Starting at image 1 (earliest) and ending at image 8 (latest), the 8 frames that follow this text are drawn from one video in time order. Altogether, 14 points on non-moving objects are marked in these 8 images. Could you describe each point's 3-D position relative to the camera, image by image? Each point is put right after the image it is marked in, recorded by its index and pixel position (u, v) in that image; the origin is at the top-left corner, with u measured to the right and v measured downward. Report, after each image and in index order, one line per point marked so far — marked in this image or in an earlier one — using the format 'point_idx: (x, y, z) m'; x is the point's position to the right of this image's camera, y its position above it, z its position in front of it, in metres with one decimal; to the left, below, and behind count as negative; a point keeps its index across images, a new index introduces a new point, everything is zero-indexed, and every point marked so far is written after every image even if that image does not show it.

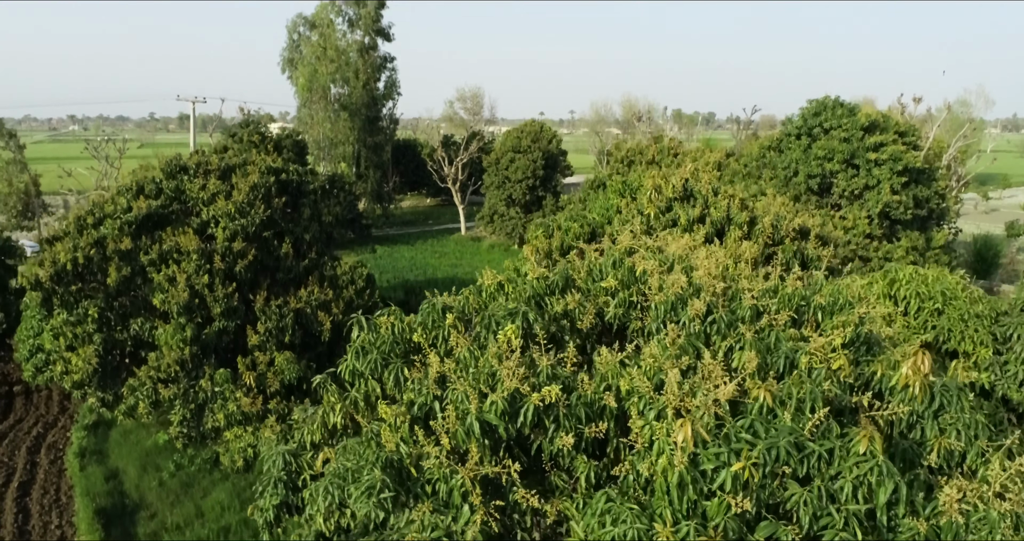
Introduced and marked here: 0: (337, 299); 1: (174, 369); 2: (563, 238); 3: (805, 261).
0: (-2.7, -0.4, +9.5) m
1: (-4.6, -1.3, +8.4) m
2: (+0.7, +0.4, +8.1) m
3: (+3.5, +0.1, +7.5) m
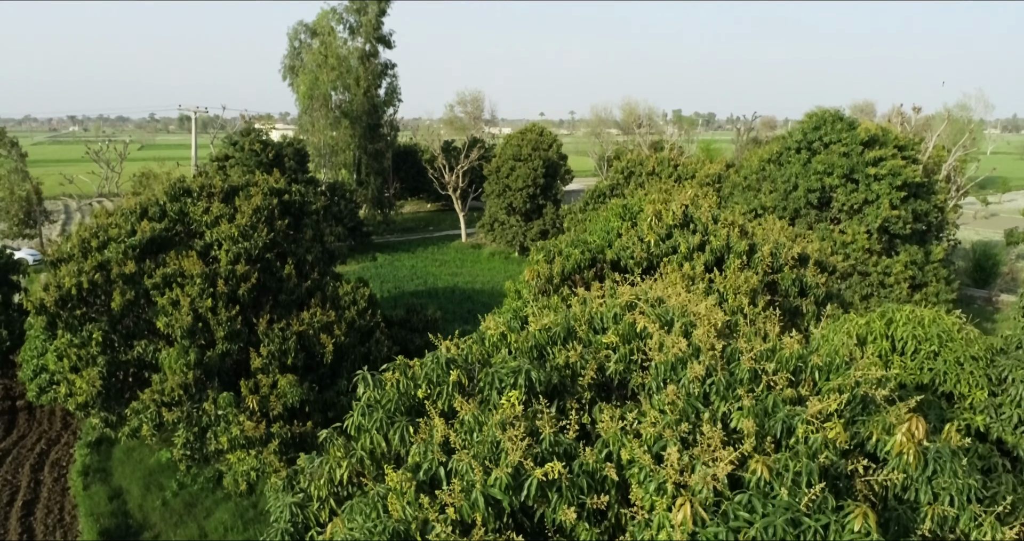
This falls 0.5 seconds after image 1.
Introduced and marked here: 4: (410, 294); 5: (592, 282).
0: (-2.7, -0.8, +9.6) m
1: (-4.5, -1.7, +8.4) m
2: (+0.7, +0.1, +8.2) m
3: (+3.6, -0.2, +7.6) m
4: (-3.3, -0.8, +19.8) m
5: (+1.0, -0.2, +7.9) m
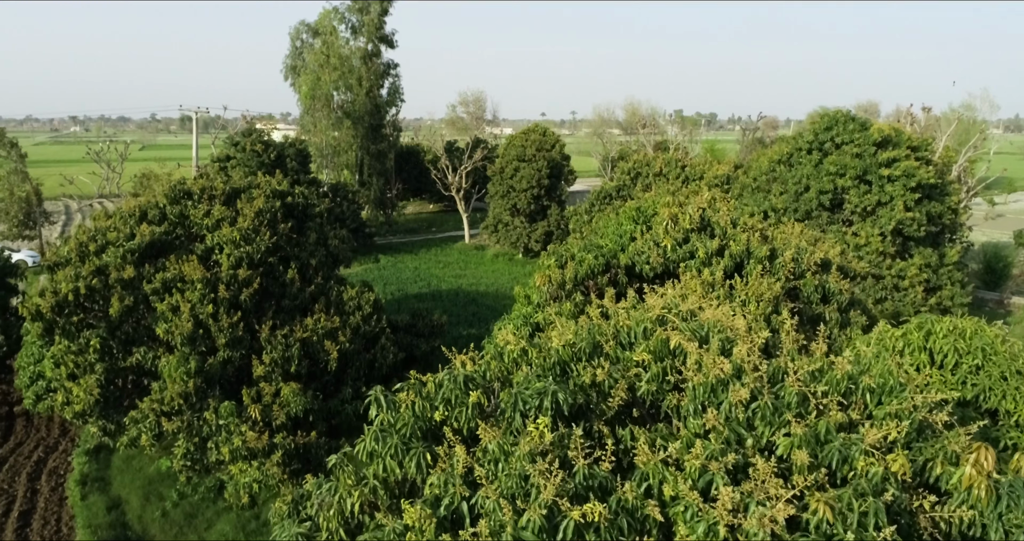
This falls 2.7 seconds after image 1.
0: (-2.5, -0.8, +9.3) m
1: (-4.4, -1.7, +8.2) m
2: (+0.8, 0.0, +7.9) m
3: (+3.7, -0.3, +7.3) m
4: (-3.1, -0.8, +19.6) m
5: (+1.2, -0.2, +7.6) m
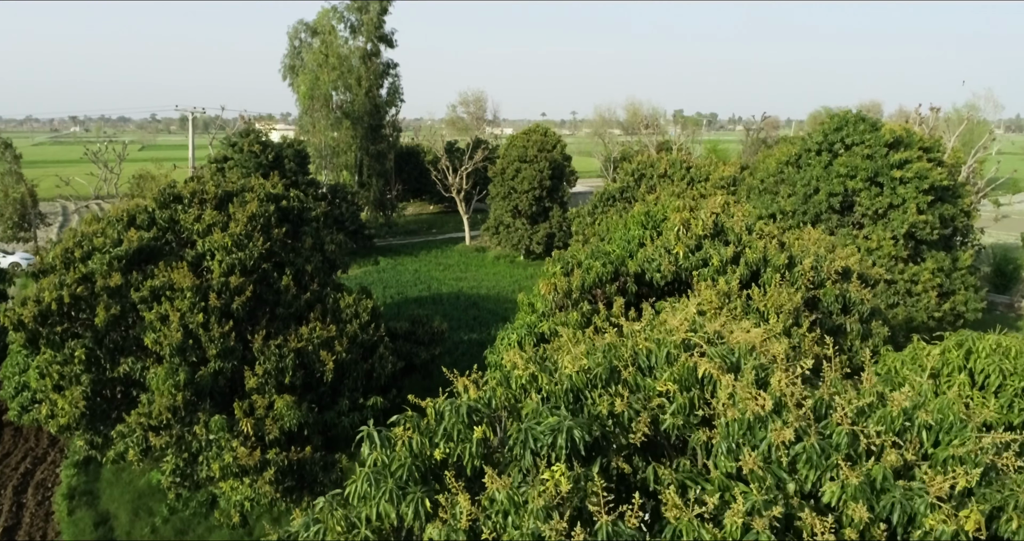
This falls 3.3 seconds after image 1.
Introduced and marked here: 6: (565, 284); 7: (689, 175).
0: (-2.5, -0.9, +9.0) m
1: (-4.4, -1.8, +7.8) m
2: (+0.9, -0.1, +7.5) m
3: (+3.7, -0.4, +6.9) m
4: (-3.0, -0.9, +19.2) m
5: (+1.2, -0.3, +7.3) m
6: (+0.7, -0.2, +7.7) m
7: (+5.2, +2.8, +18.1) m
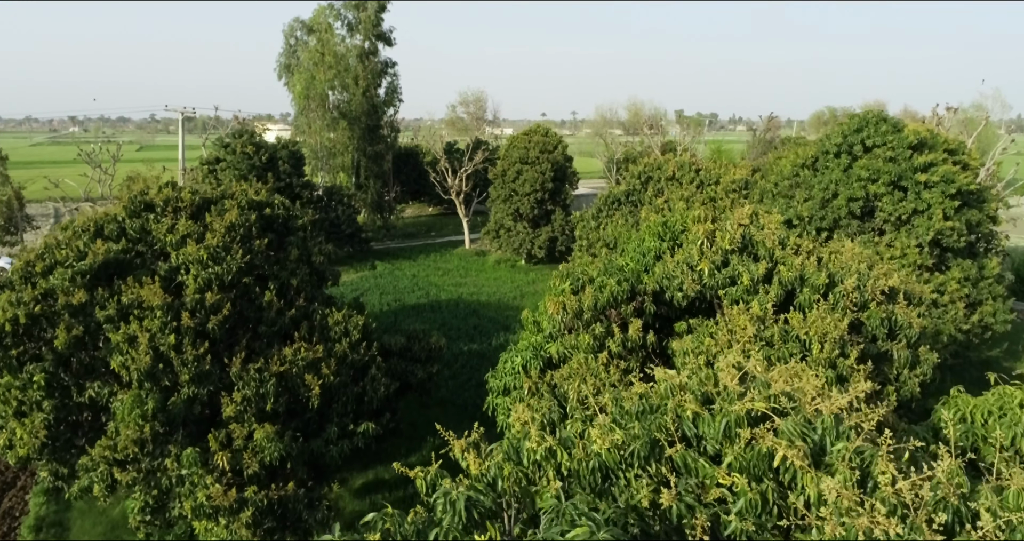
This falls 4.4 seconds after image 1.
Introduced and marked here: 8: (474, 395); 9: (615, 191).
0: (-2.4, -1.1, +8.2) m
1: (-4.3, -2.0, +7.0) m
2: (+0.9, -0.3, +6.8) m
3: (+3.8, -0.6, +6.2) m
4: (-3.0, -1.1, +18.5) m
5: (+1.3, -0.5, +6.5) m
6: (+0.7, -0.4, +6.9) m
7: (+5.2, +2.6, +17.4) m
8: (-0.8, -2.5, +12.4) m
9: (+3.0, +2.3, +18.3) m
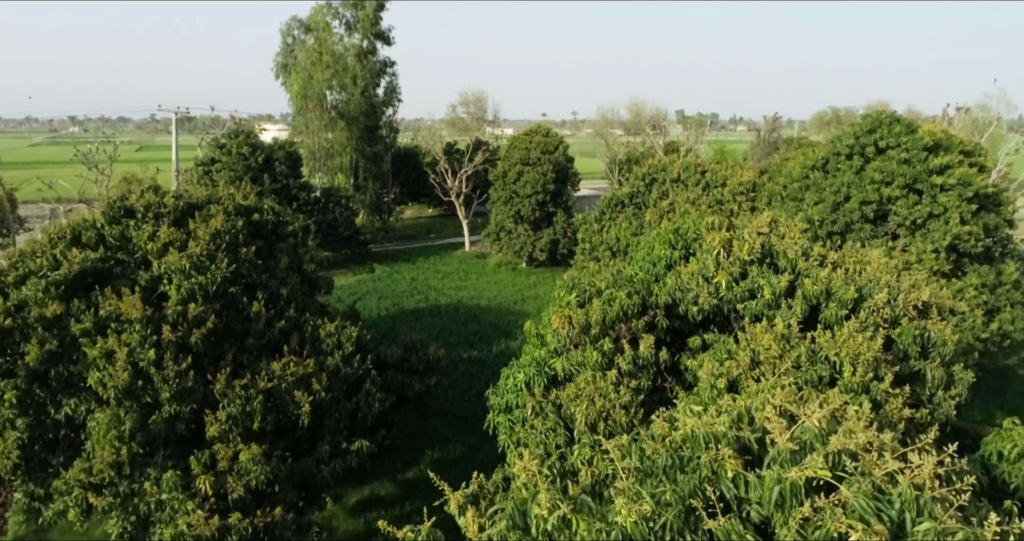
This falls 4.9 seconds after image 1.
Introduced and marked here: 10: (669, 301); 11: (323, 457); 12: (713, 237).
0: (-2.4, -1.3, +7.8) m
1: (-4.3, -2.1, +6.6) m
2: (+1.0, -0.4, +6.3) m
3: (+3.8, -0.7, +5.7) m
4: (-3.0, -1.3, +18.0) m
5: (+1.3, -0.6, +6.0) m
6: (+0.7, -0.5, +6.5) m
7: (+5.2, +2.5, +16.9) m
8: (-0.7, -2.6, +11.9) m
9: (+3.0, +2.2, +17.9) m
10: (+1.6, -0.3, +6.3) m
11: (-2.3, -2.2, +7.4) m
12: (+2.1, +0.3, +6.5) m
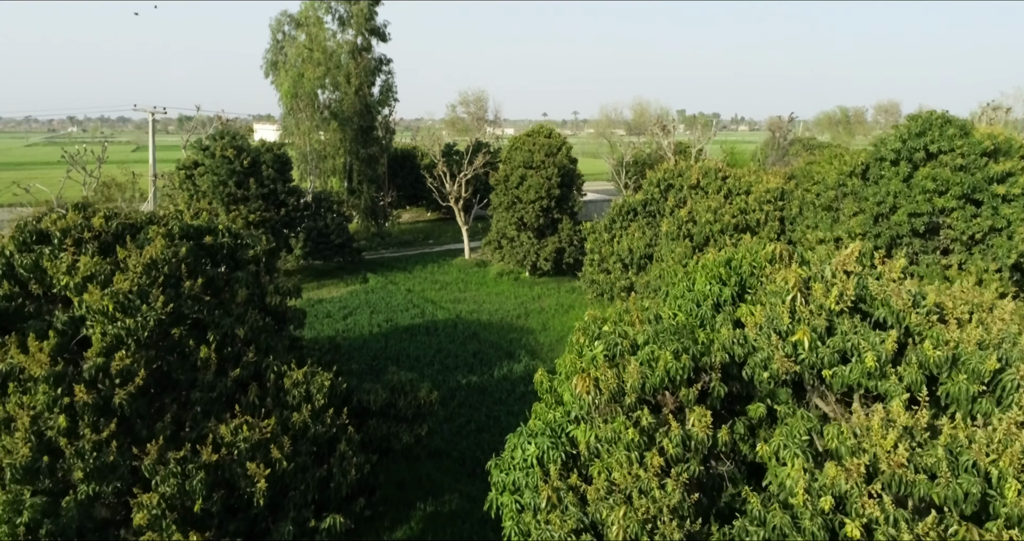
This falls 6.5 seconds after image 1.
0: (-2.3, -1.6, +6.3) m
1: (-4.2, -2.5, +5.1) m
2: (+1.0, -0.8, +4.8) m
3: (+3.9, -1.1, +4.2) m
4: (-2.9, -1.6, +16.5) m
5: (+1.4, -1.0, +4.5) m
6: (+0.8, -0.9, +5.0) m
7: (+5.3, +2.1, +15.4) m
8: (-0.7, -3.0, +10.4) m
9: (+3.1, +1.8, +16.4) m
10: (+1.7, -0.7, +4.8) m
11: (-2.2, -2.6, +5.9) m
12: (+2.2, -0.1, +5.0) m
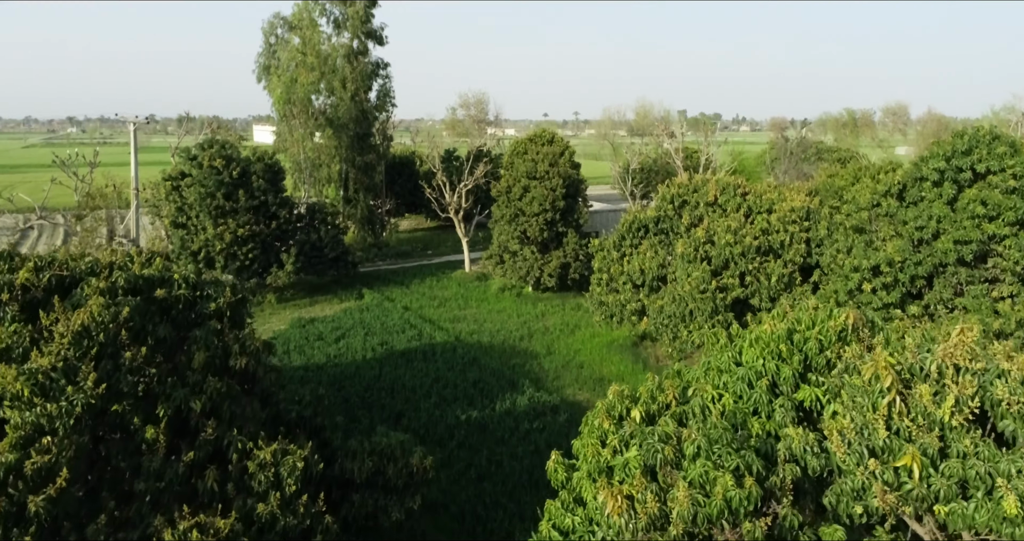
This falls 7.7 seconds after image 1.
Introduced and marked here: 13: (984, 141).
0: (-2.3, -2.2, +5.2) m
1: (-4.1, -3.1, +4.0) m
2: (+1.1, -1.3, +3.8) m
3: (+4.0, -1.6, +3.1) m
4: (-2.8, -2.2, +15.4) m
5: (+1.4, -1.6, +3.5) m
6: (+0.9, -1.4, +3.9) m
7: (+5.4, +1.5, +14.3) m
8: (-0.6, -3.5, +9.3) m
9: (+3.2, +1.3, +15.3) m
10: (+1.7, -1.3, +3.7) m
11: (-2.1, -3.2, +4.8) m
12: (+2.2, -0.6, +3.9) m
13: (+8.1, +2.2, +10.7) m
